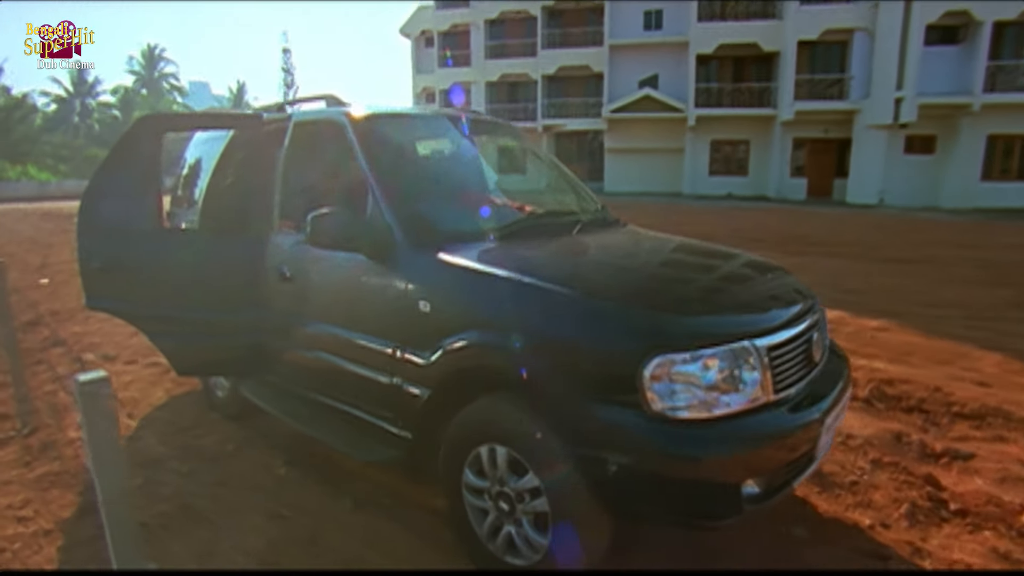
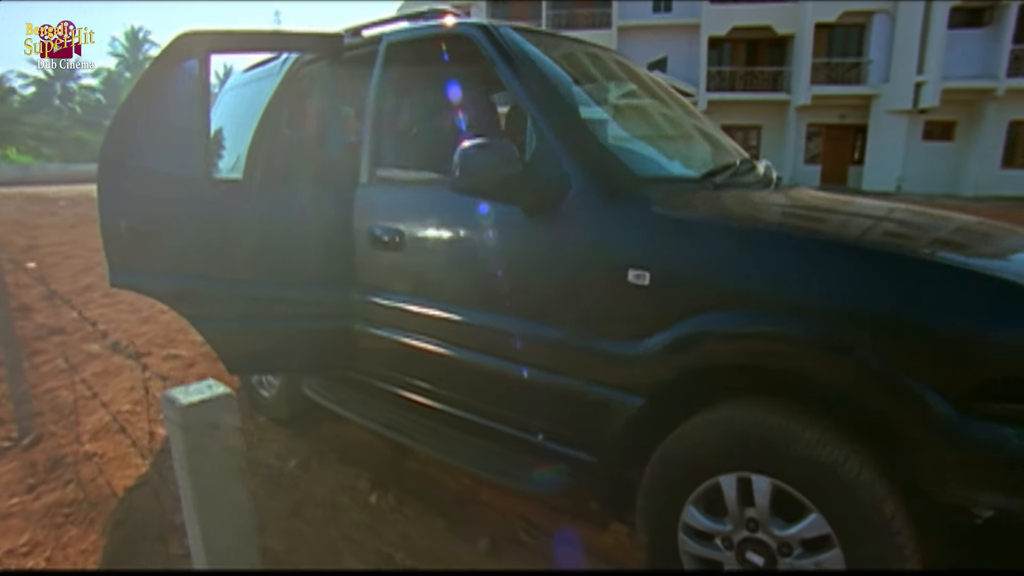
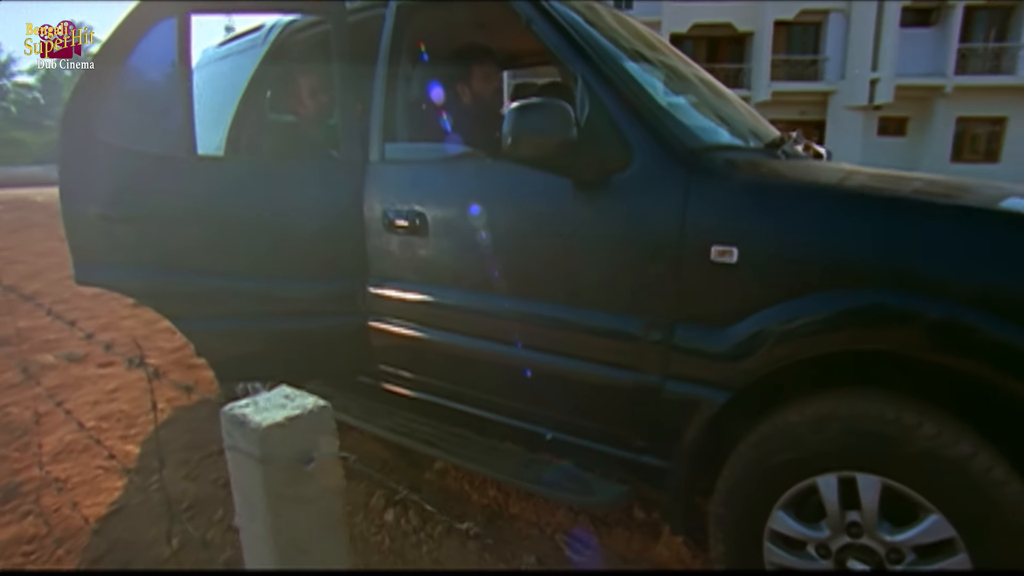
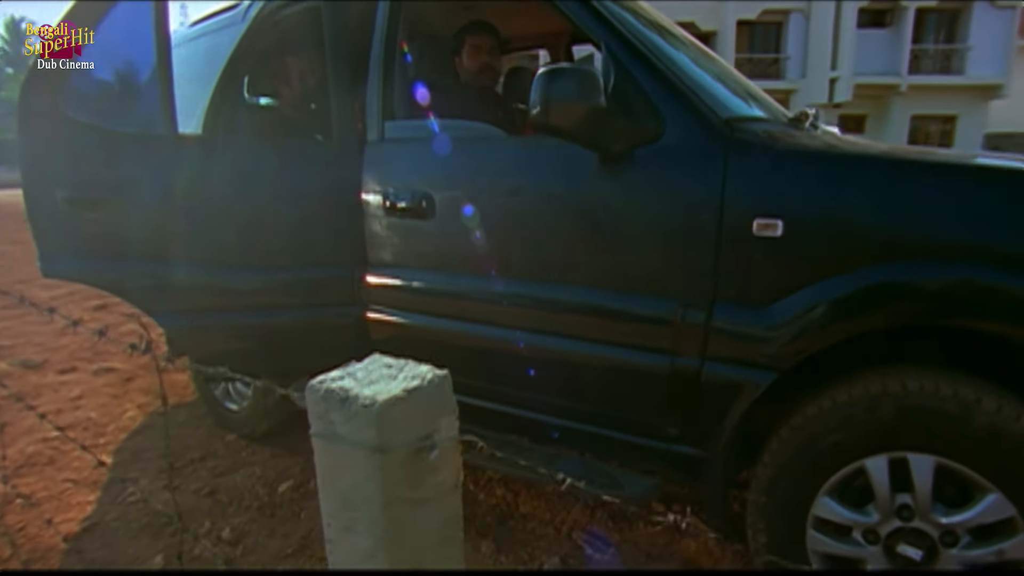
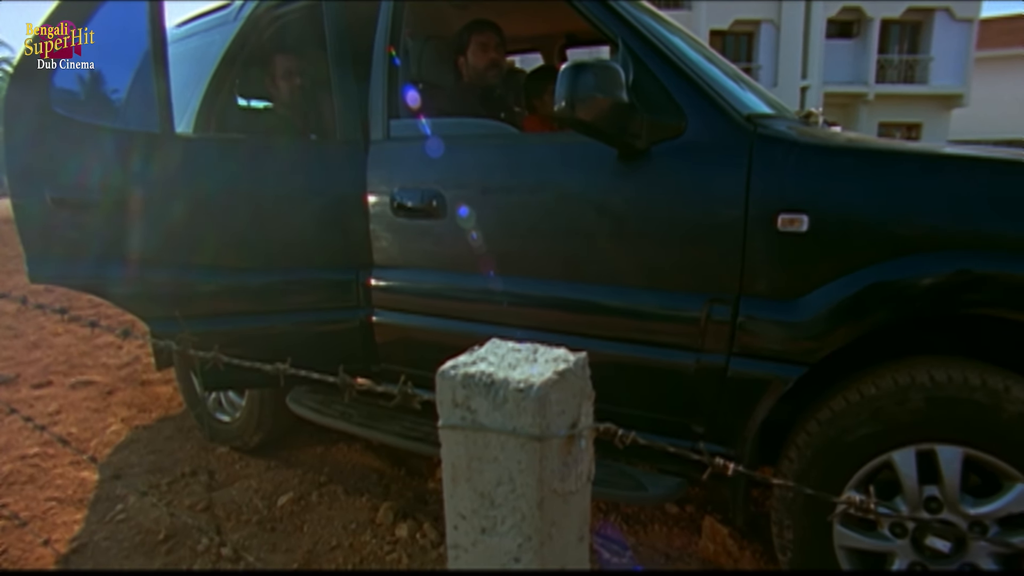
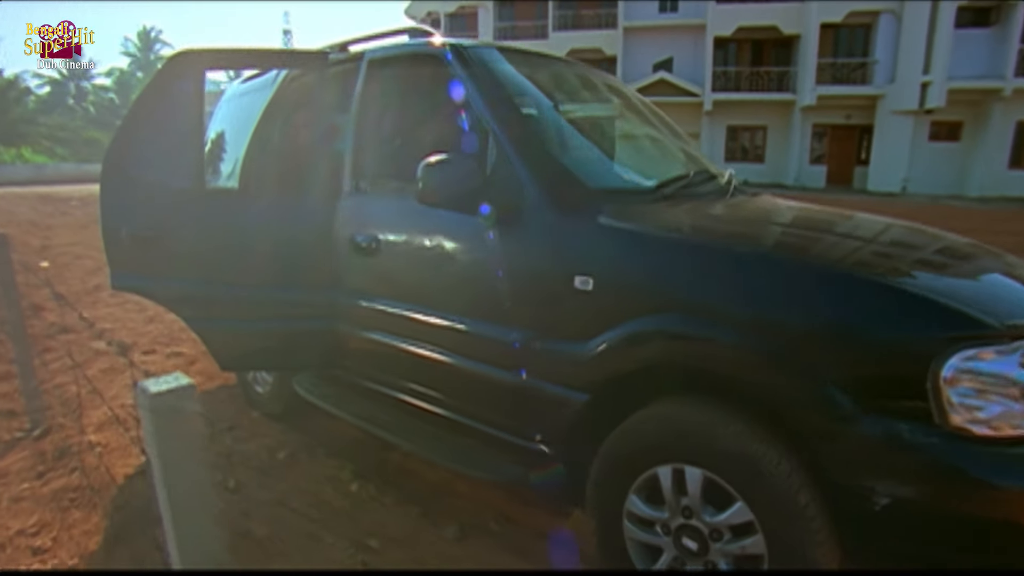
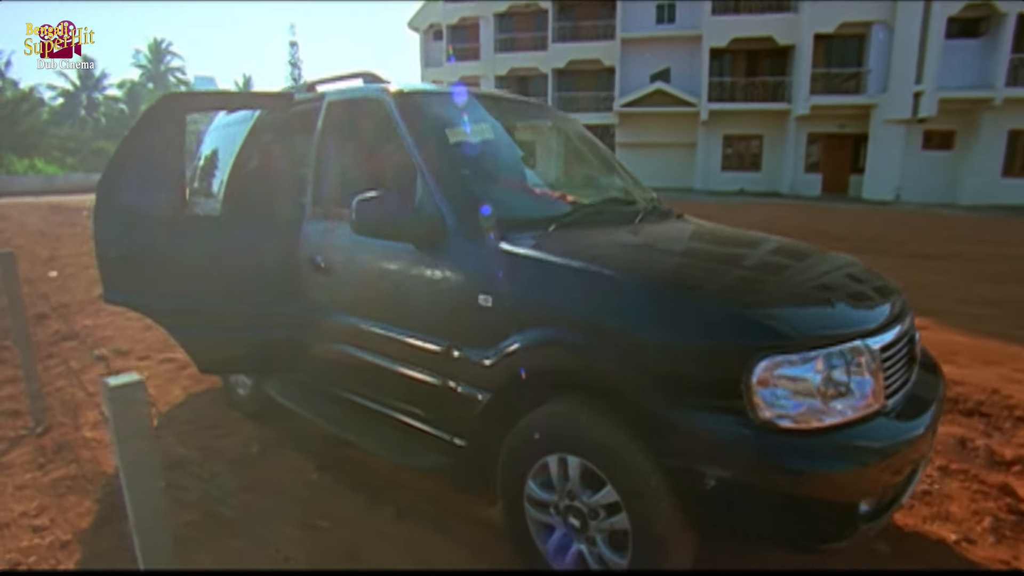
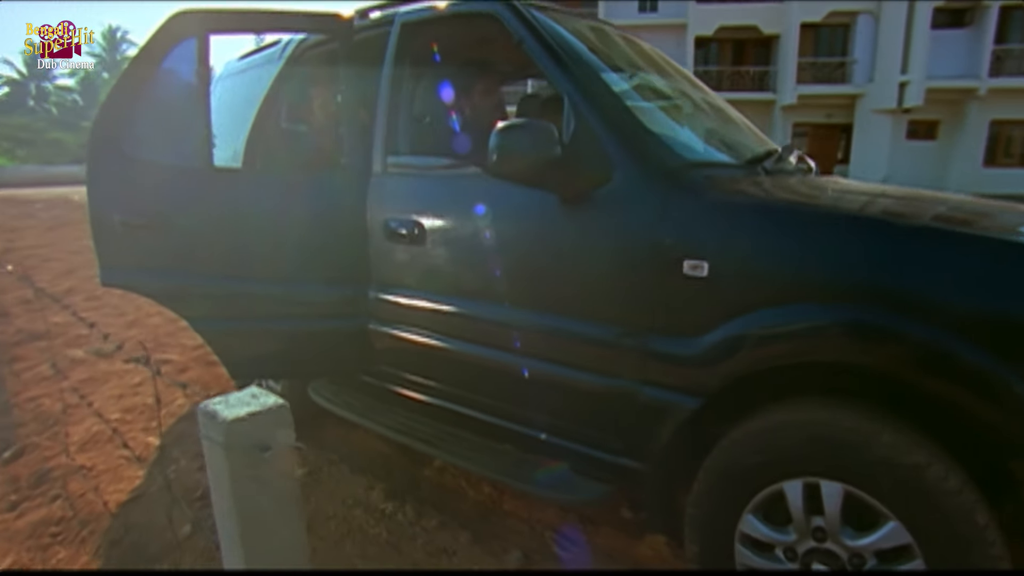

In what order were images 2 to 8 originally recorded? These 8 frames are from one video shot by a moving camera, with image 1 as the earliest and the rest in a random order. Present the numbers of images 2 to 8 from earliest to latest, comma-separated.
7, 6, 2, 8, 3, 4, 5
